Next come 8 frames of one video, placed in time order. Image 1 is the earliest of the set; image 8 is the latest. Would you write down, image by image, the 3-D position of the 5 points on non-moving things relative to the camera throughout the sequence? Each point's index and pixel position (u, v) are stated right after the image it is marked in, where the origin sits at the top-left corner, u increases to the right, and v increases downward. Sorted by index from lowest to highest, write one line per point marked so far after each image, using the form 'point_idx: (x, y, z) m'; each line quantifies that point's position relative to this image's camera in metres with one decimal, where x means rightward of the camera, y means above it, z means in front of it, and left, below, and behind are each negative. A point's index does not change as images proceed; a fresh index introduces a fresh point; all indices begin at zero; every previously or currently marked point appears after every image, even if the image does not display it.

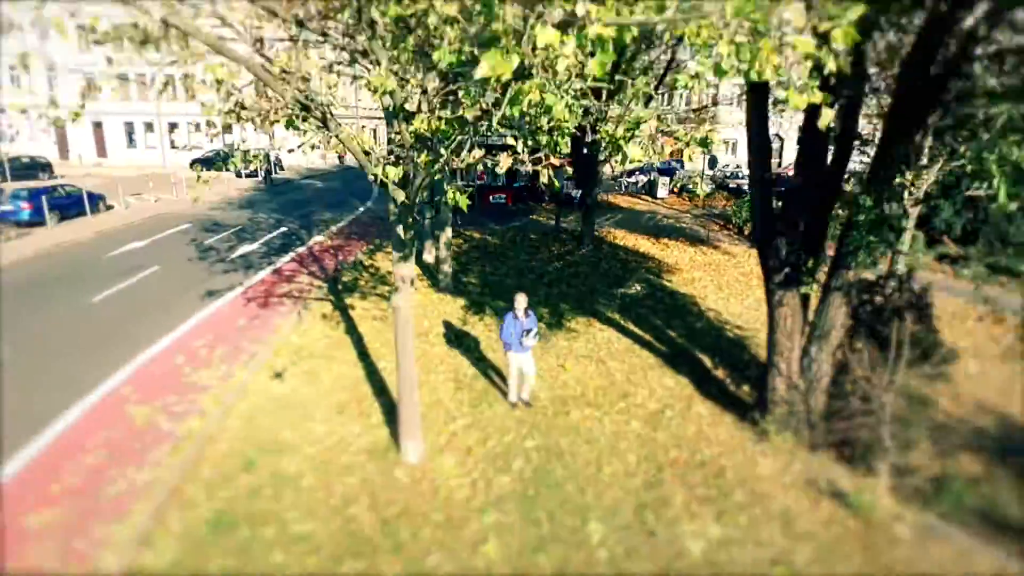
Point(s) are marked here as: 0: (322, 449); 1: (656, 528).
0: (-2.0, -1.6, +6.6) m
1: (+1.3, -1.9, +5.5) m
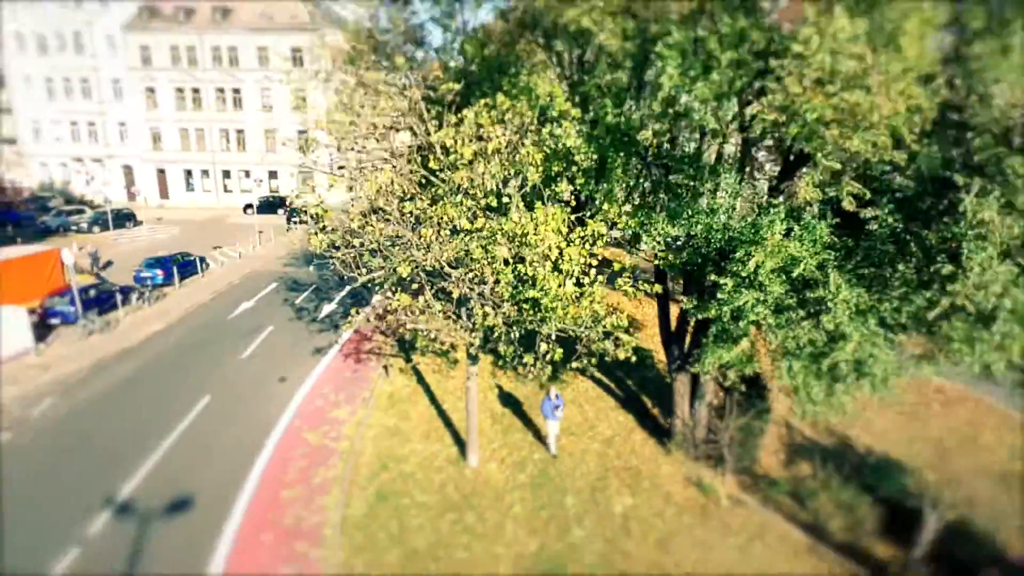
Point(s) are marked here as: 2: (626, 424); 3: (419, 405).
0: (-1.7, -3.1, +11.9) m
1: (+1.5, -3.4, +10.7) m
2: (+2.4, -2.6, +12.9) m
3: (-2.0, -2.4, +13.9) m
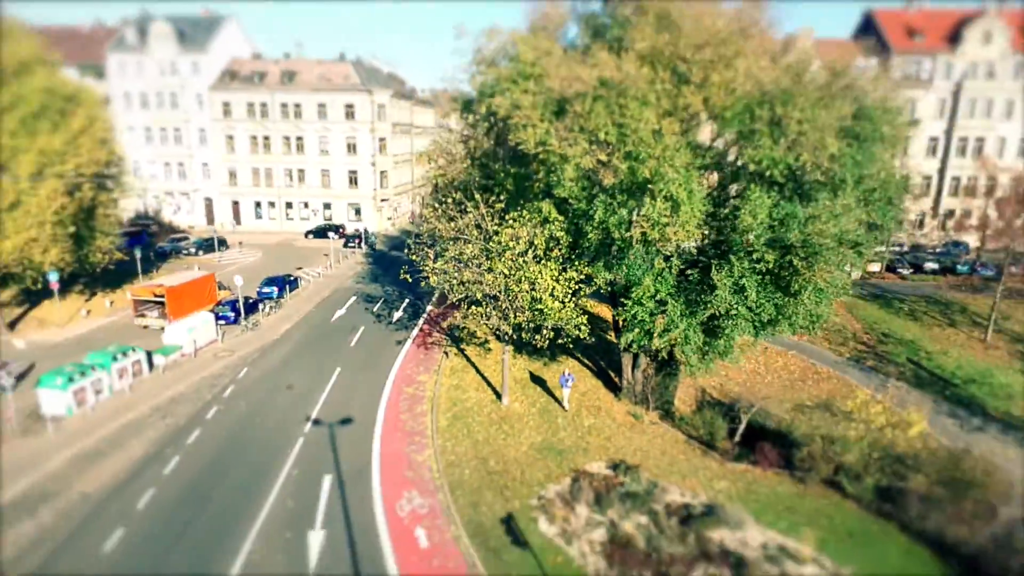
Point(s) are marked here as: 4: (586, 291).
0: (-1.2, -3.6, +20.3) m
1: (+2.0, -3.9, +19.1) m
2: (+2.9, -3.1, +21.3) m
3: (-1.5, -2.9, +22.4) m
4: (+2.0, -0.1, +16.6) m
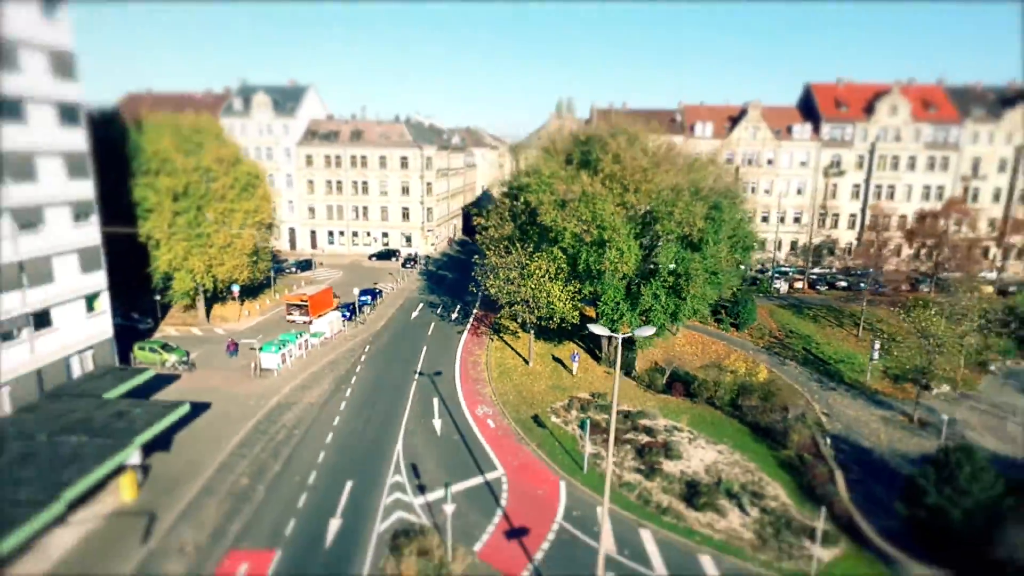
0: (0.0, -4.0, +33.4) m
1: (+3.2, -4.3, +32.1) m
2: (+4.2, -3.6, +34.3) m
3: (-0.2, -3.4, +35.4) m
4: (+3.2, -0.5, +29.6) m
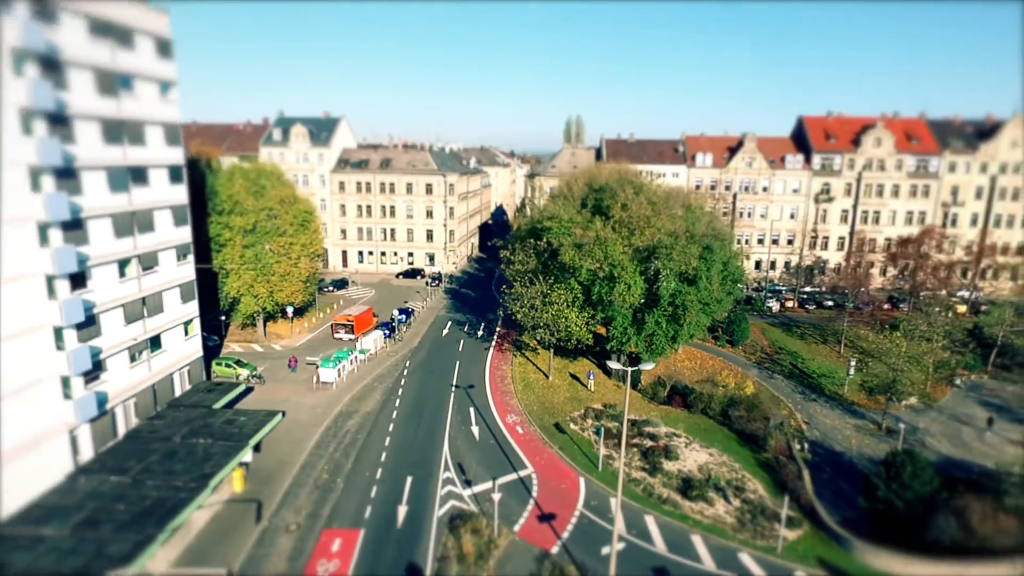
0: (+1.4, -5.6, +38.5) m
1: (+4.6, -5.9, +37.2) m
2: (+5.6, -5.2, +39.4) m
3: (+1.2, -4.9, +40.6) m
4: (+4.5, -2.0, +34.8) m
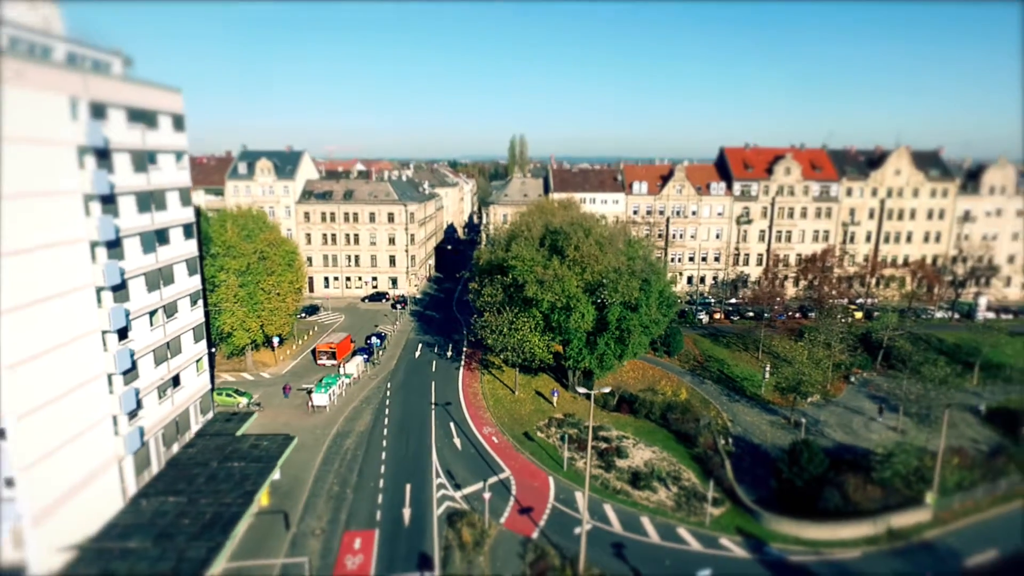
0: (-0.7, -7.5, +44.3) m
1: (+2.6, -7.7, +43.3) m
2: (+3.3, -7.0, +45.5) m
3: (-1.1, -6.9, +46.3) m
4: (+2.6, -3.8, +40.9) m
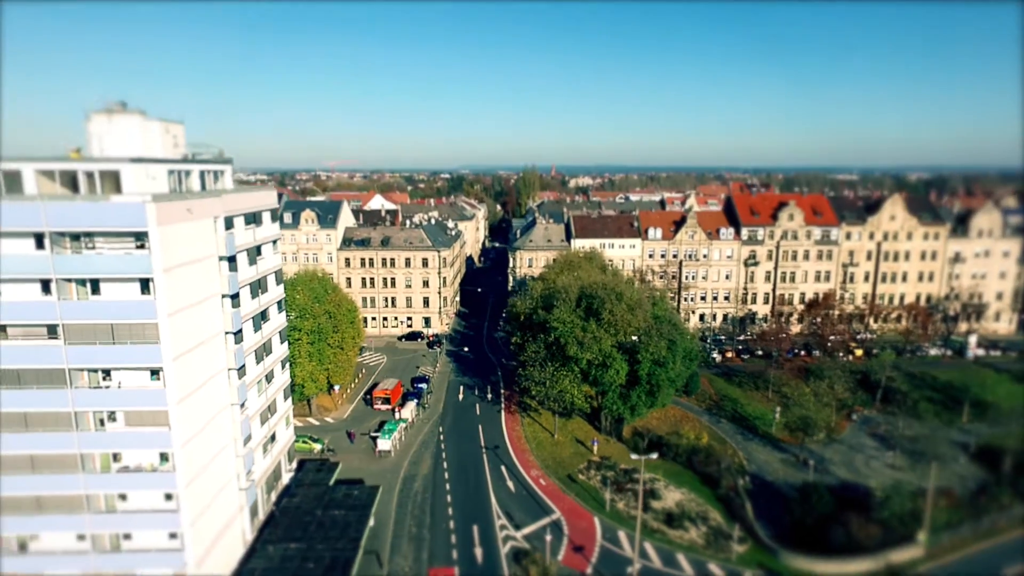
0: (+2.5, -11.9, +49.7) m
1: (+5.8, -12.1, +48.7) m
2: (+6.5, -11.4, +51.0) m
3: (+2.0, -11.3, +51.8) m
4: (+5.8, -8.1, +46.4) m
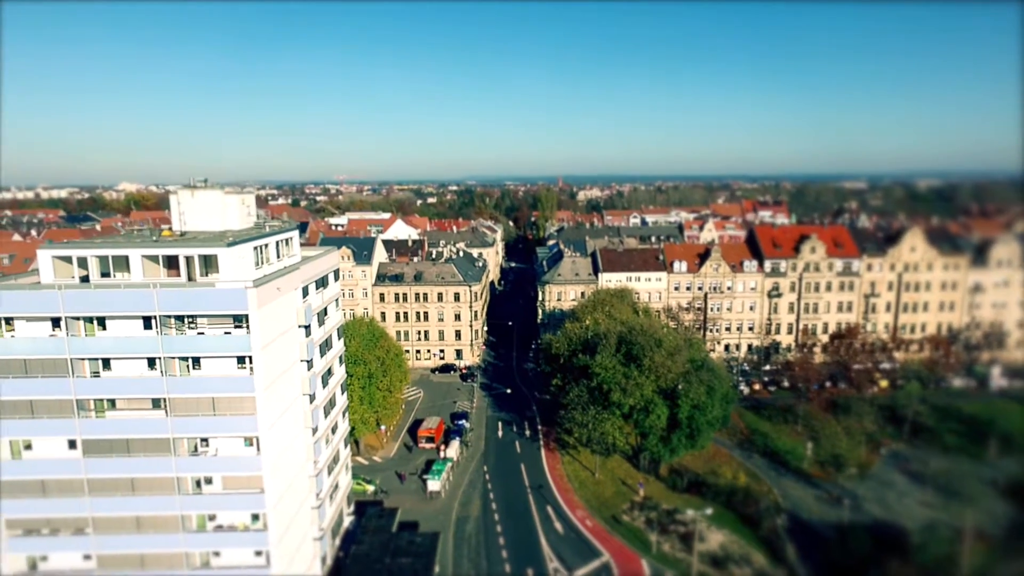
0: (+6.0, -15.6, +51.7) m
1: (+9.3, -15.7, +50.6) m
2: (+10.0, -15.1, +52.9) m
3: (+5.6, -15.1, +53.7) m
4: (+9.2, -11.8, +48.3) m
